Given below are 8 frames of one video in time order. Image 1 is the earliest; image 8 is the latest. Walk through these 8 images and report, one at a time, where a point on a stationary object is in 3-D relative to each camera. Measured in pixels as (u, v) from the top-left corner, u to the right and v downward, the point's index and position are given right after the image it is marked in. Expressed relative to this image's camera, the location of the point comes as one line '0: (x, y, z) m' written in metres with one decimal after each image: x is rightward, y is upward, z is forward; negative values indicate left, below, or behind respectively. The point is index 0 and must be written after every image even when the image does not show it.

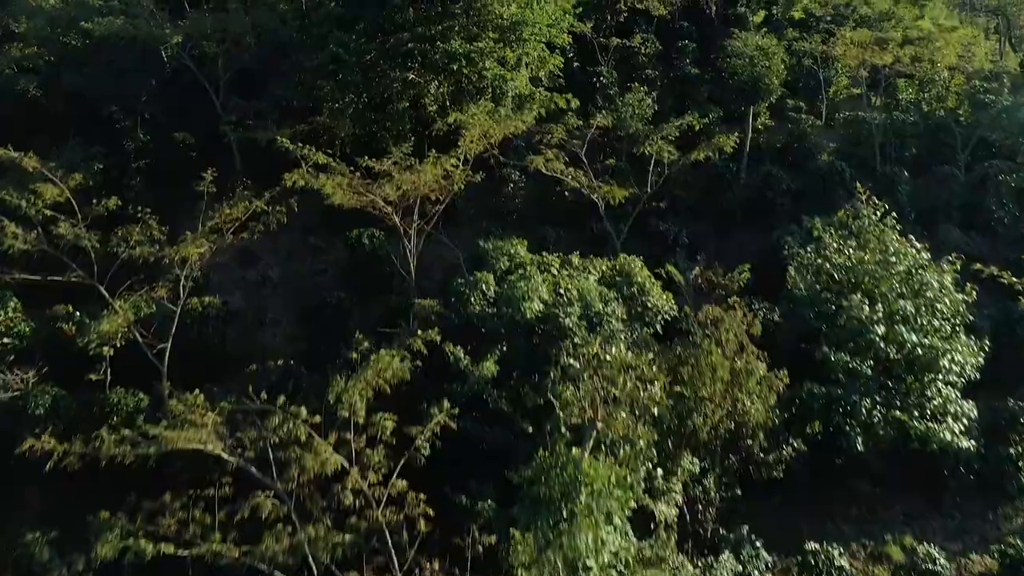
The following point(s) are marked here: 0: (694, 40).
0: (+4.9, +6.7, +20.1) m
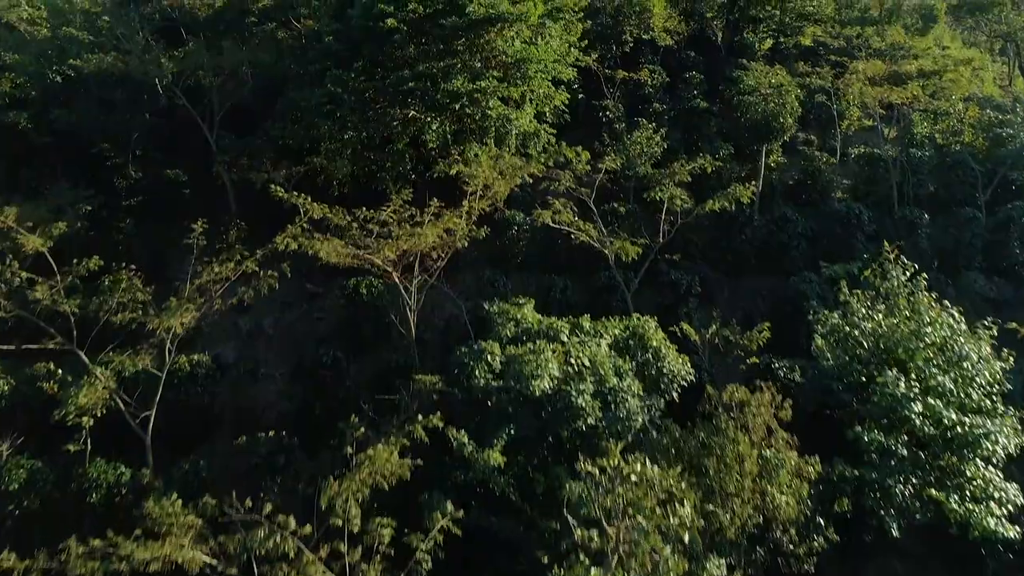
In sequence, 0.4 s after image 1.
0: (+4.9, +5.7, +19.7) m
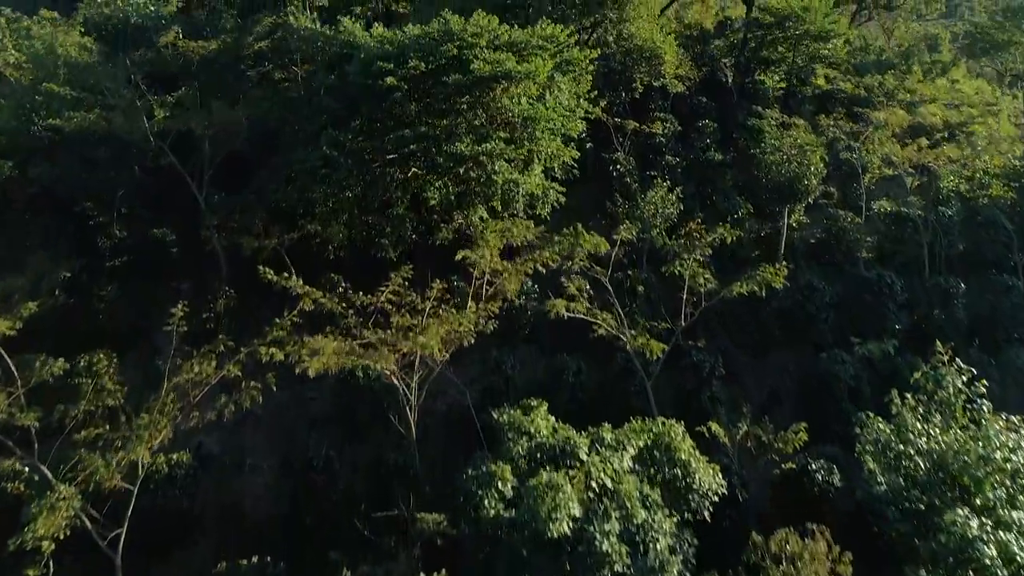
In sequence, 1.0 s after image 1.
0: (+5.1, +4.3, +18.9) m
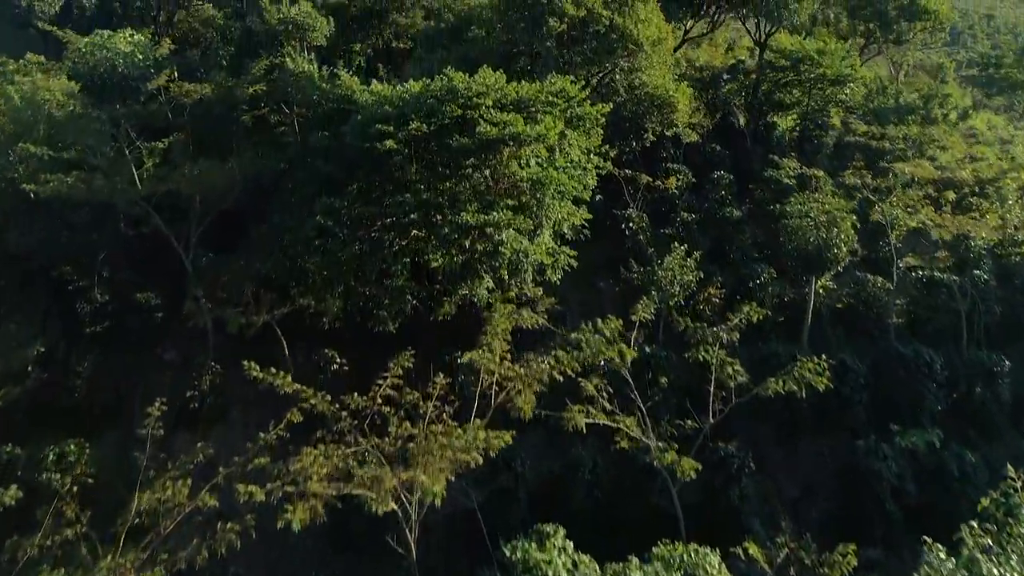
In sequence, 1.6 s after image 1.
0: (+5.2, +3.0, +18.1) m
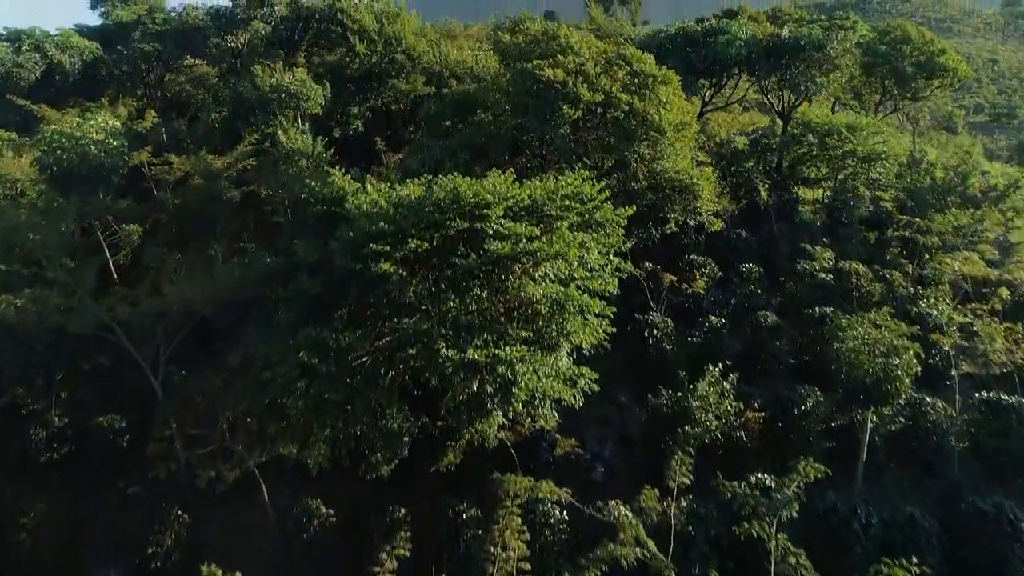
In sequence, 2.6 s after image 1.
0: (+5.4, +0.8, +16.6) m
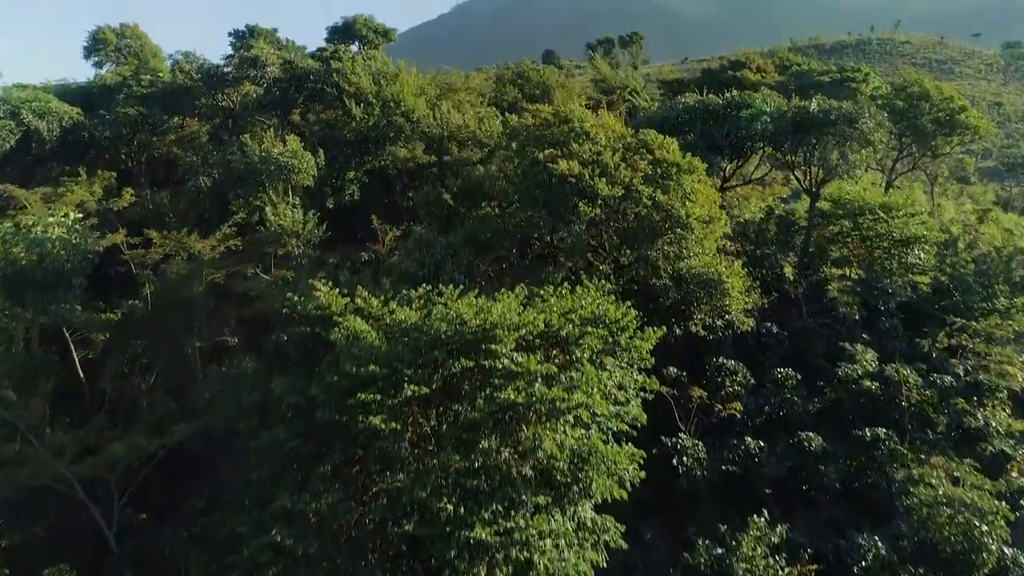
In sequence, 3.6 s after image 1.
0: (+5.5, -1.3, +15.0) m
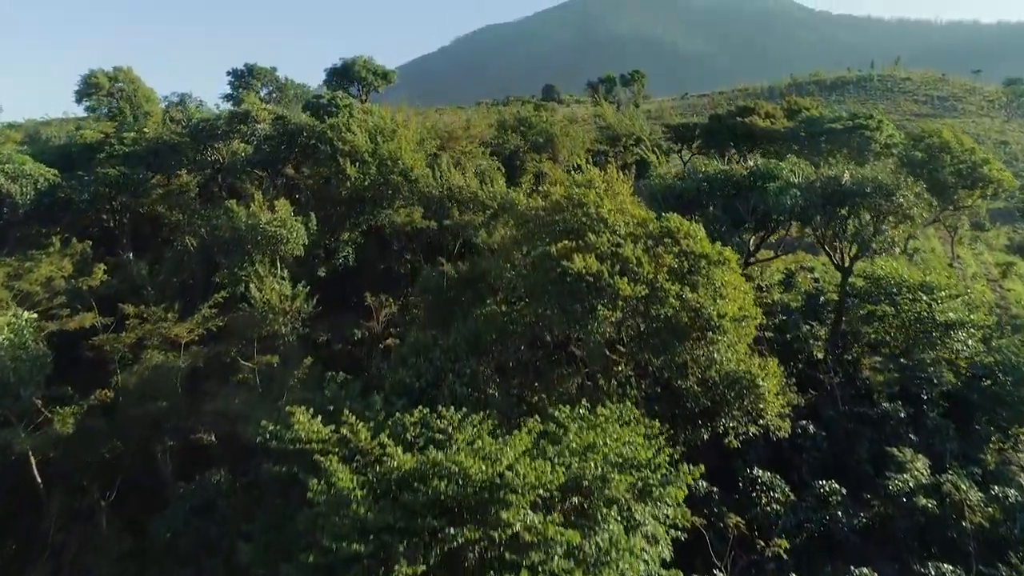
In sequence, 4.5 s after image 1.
0: (+5.7, -3.1, +13.4) m
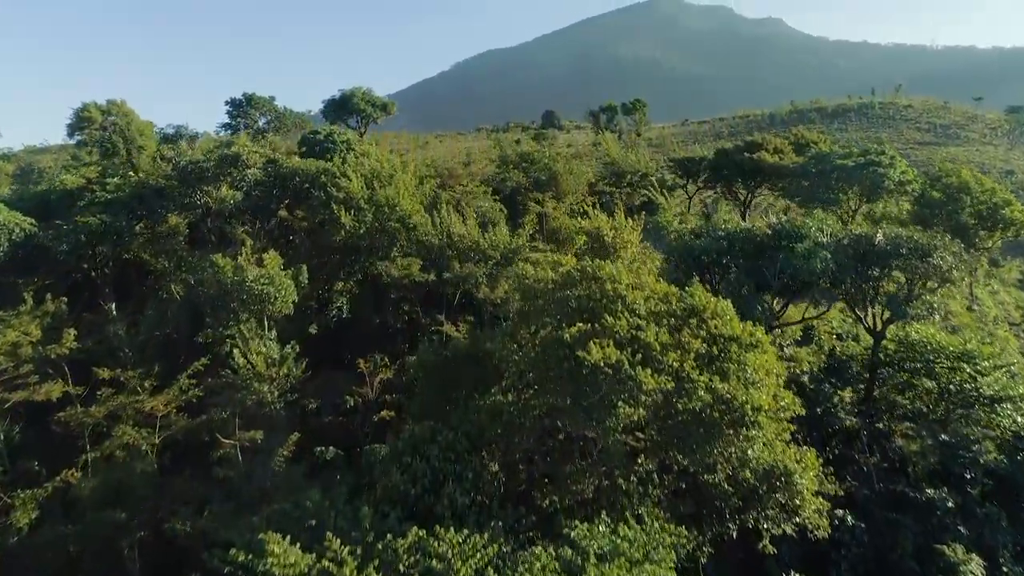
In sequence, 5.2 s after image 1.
0: (+5.8, -4.3, +12.0) m
